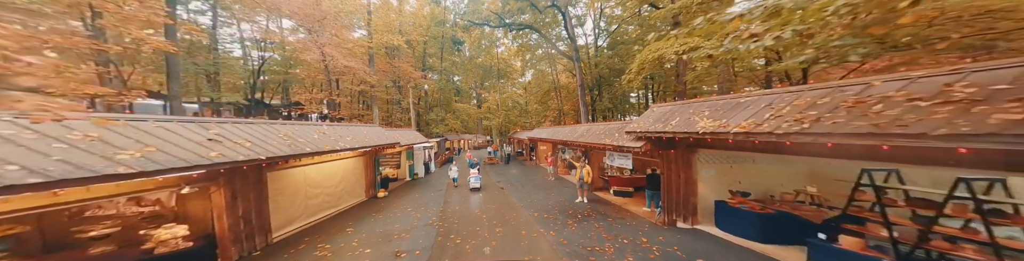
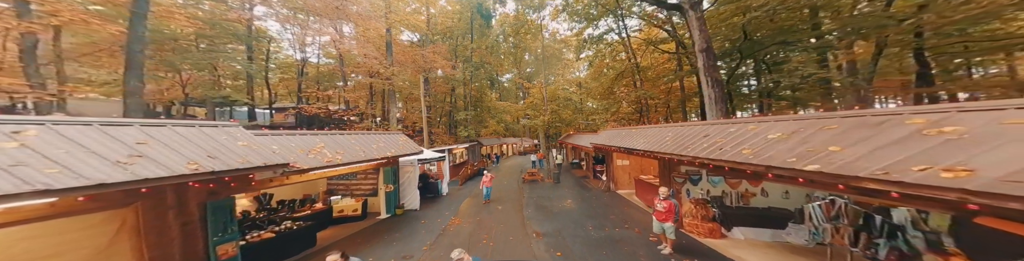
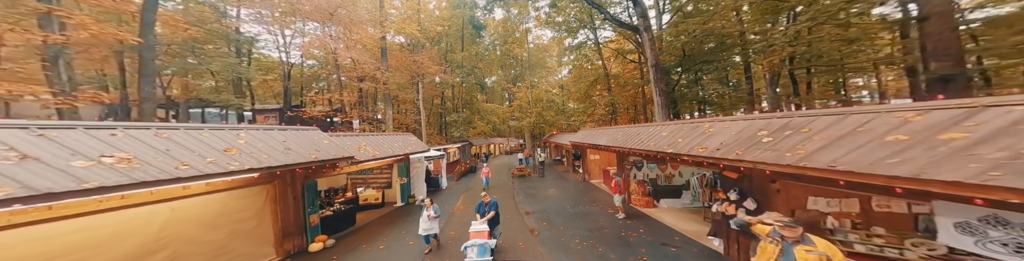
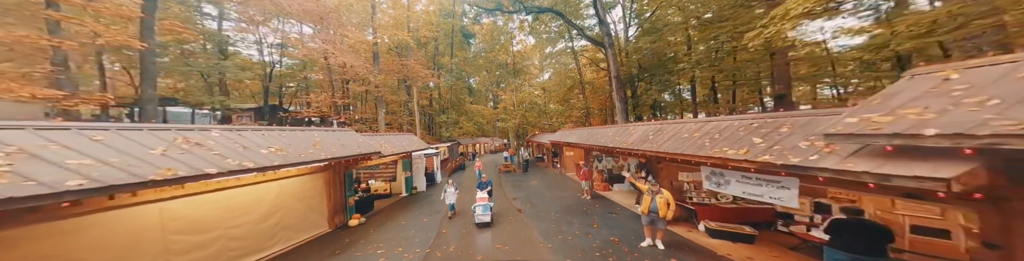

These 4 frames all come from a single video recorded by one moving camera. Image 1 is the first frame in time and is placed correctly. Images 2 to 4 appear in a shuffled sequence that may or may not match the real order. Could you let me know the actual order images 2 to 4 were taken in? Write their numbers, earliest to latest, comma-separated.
4, 3, 2
